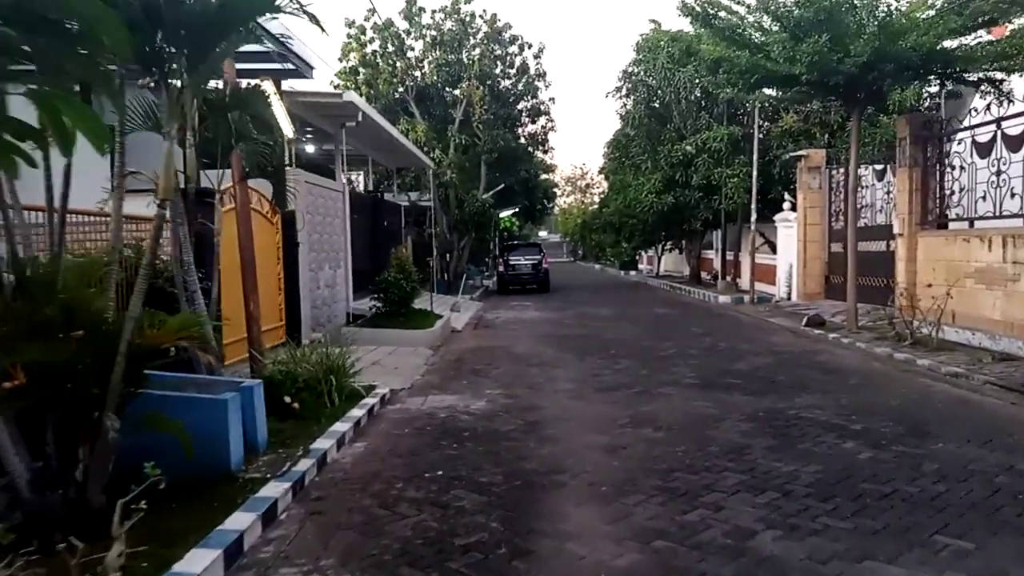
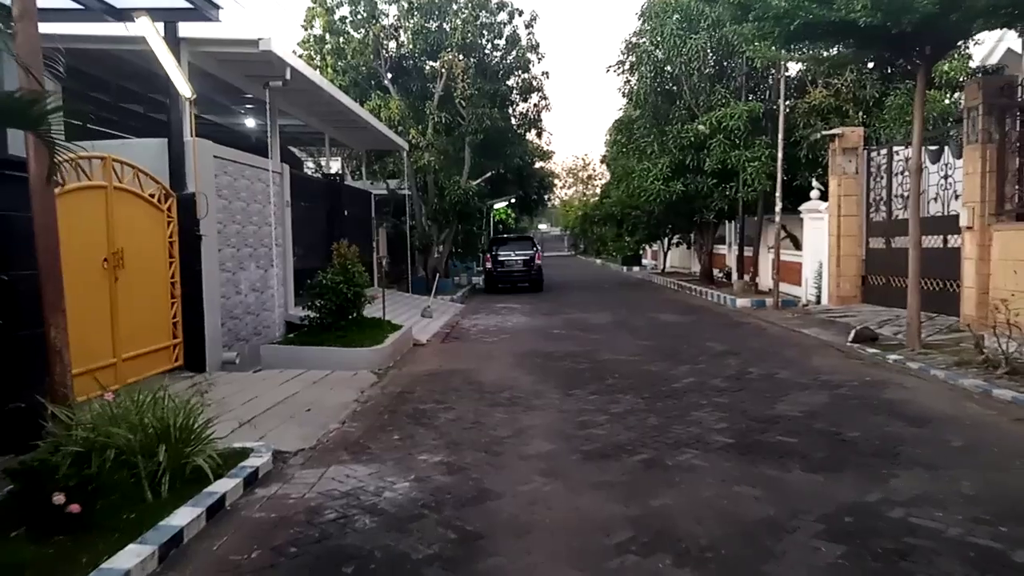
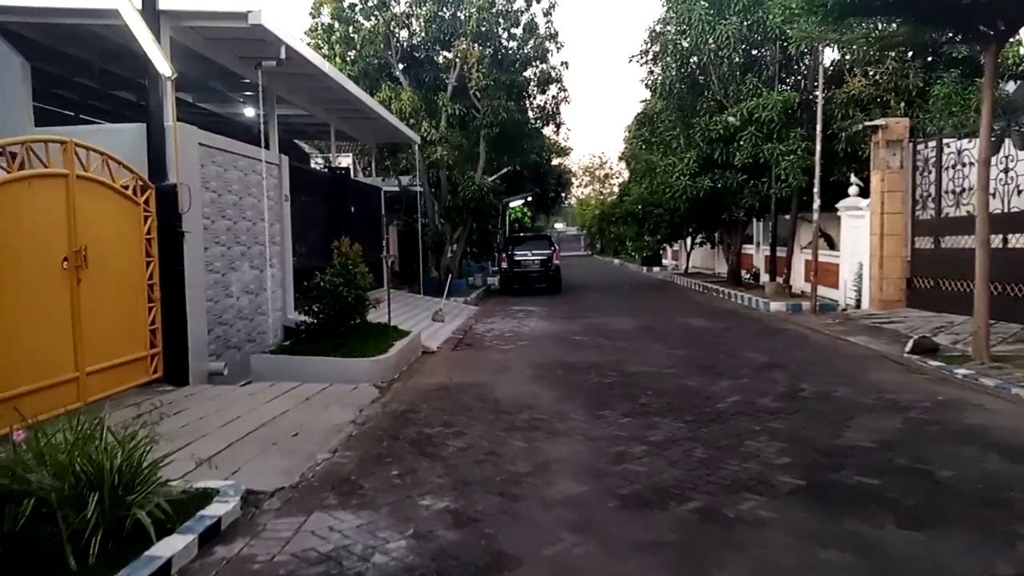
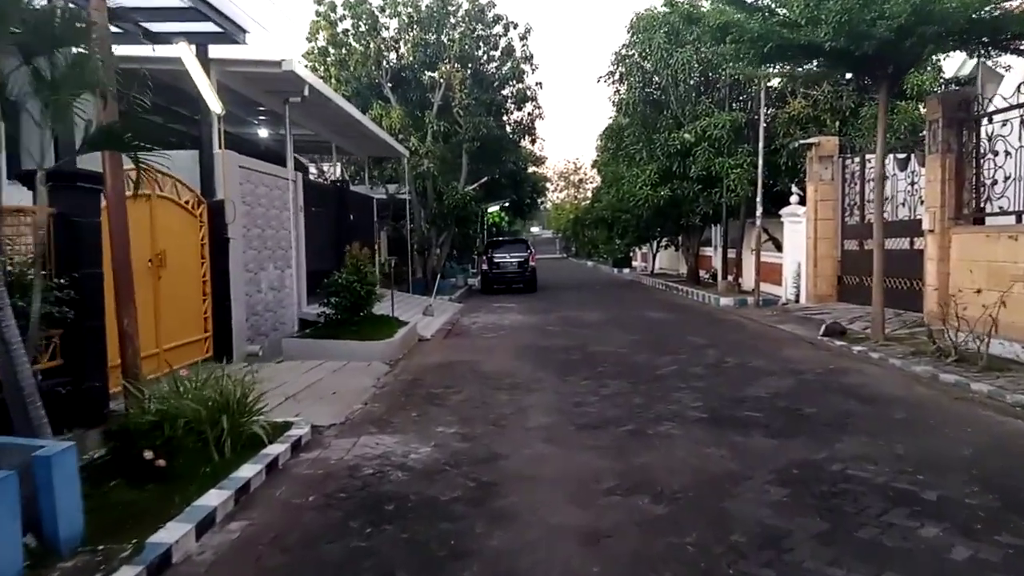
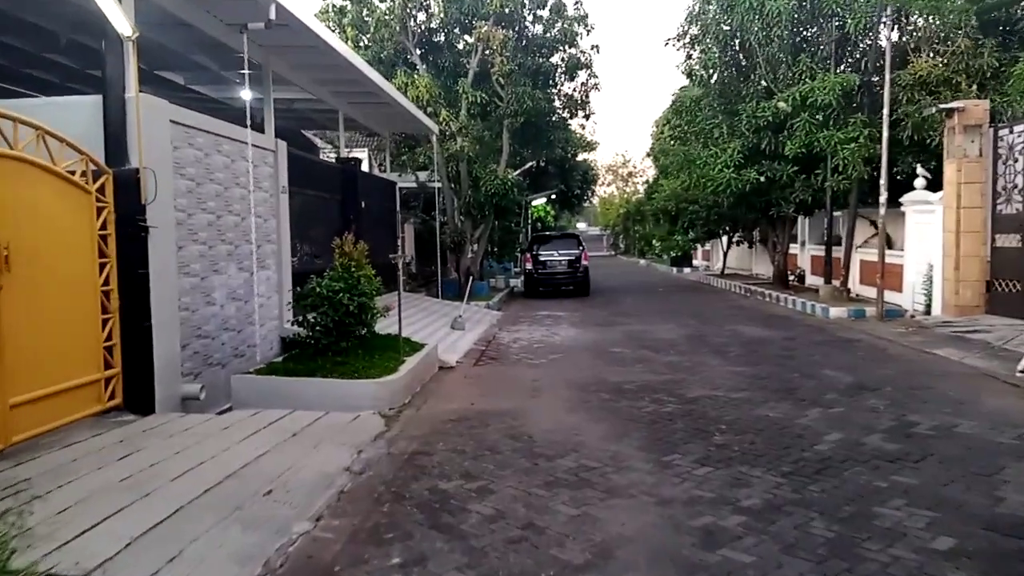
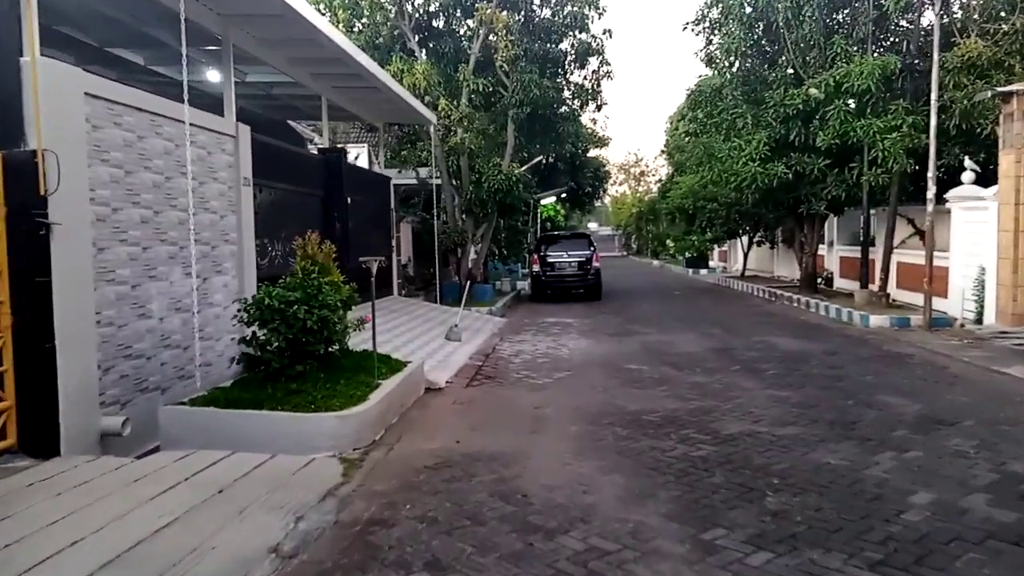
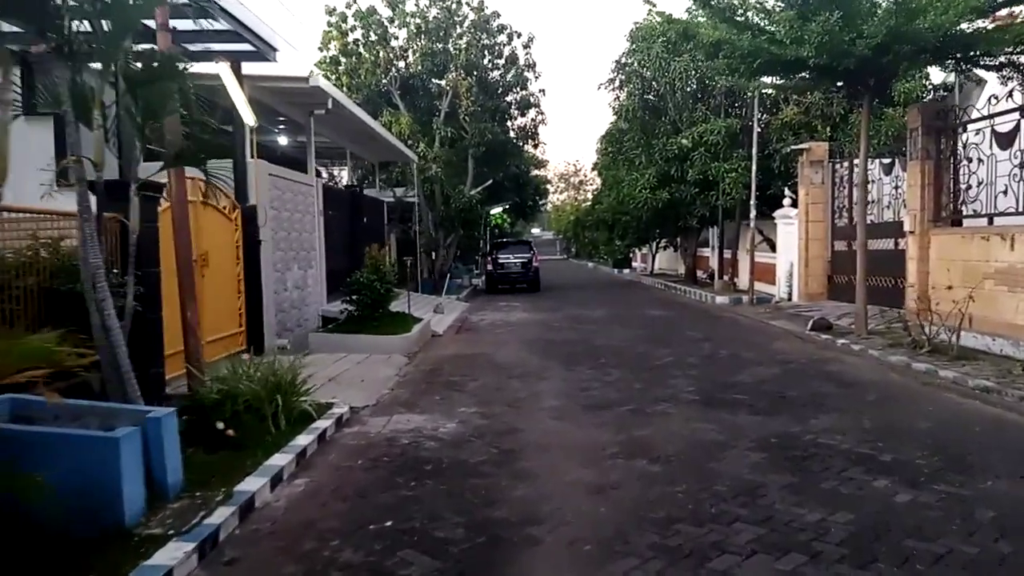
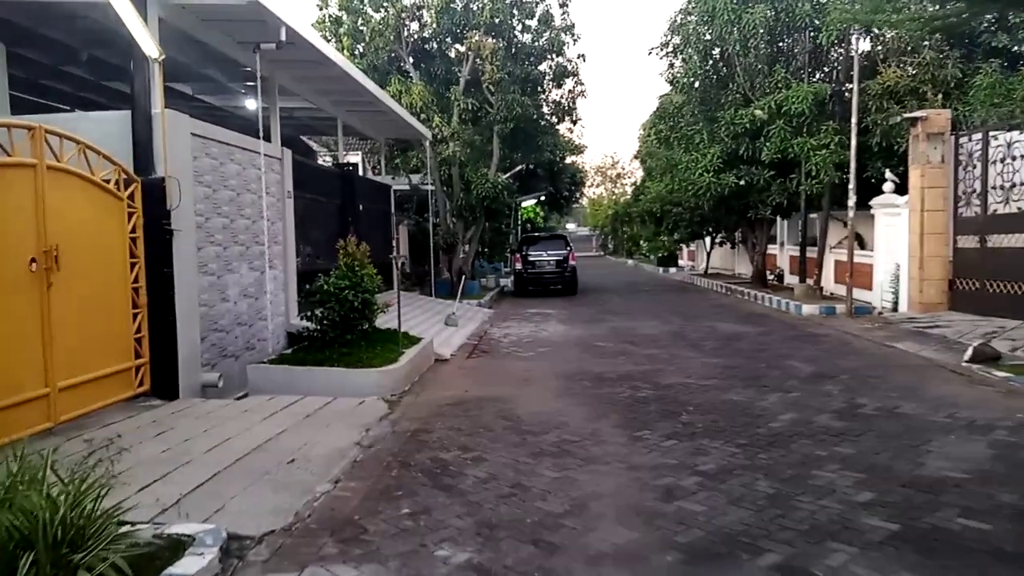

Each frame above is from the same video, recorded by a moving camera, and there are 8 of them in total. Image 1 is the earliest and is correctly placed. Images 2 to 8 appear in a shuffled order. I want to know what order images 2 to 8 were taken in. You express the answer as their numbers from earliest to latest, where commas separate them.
7, 4, 2, 3, 8, 5, 6
